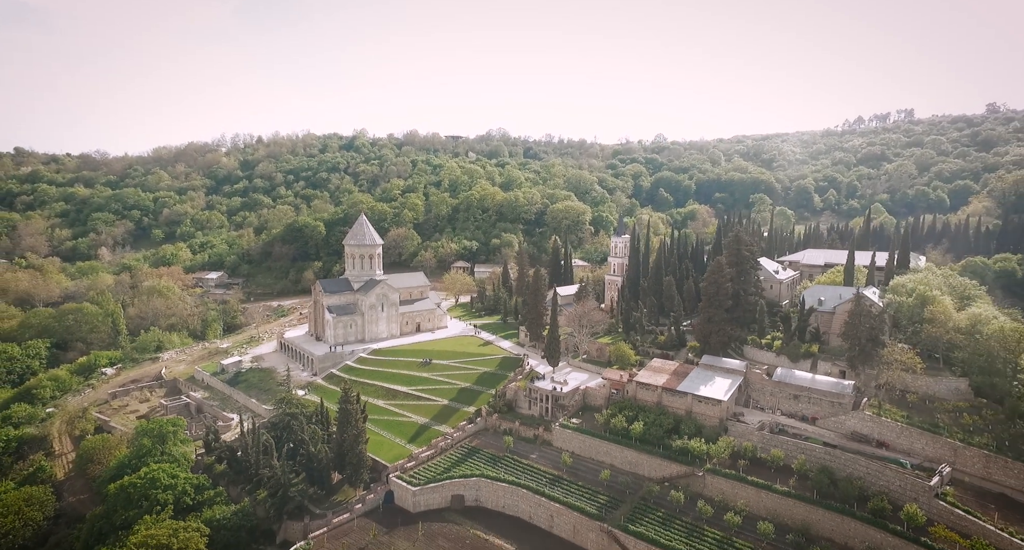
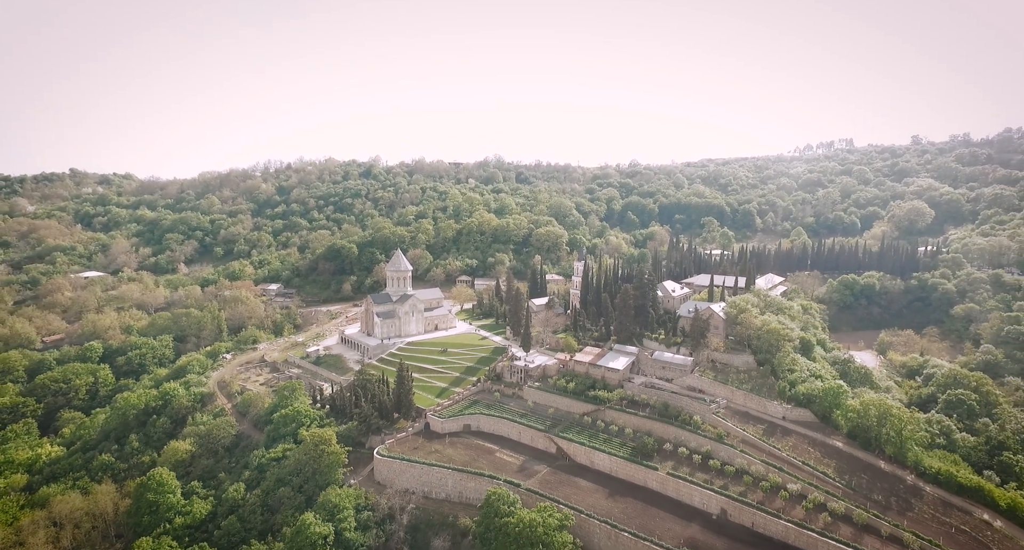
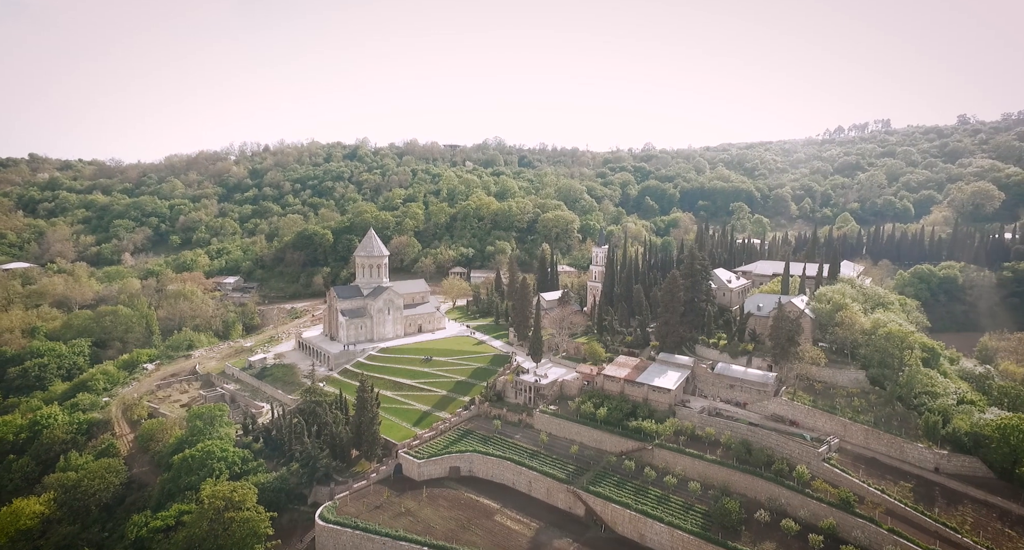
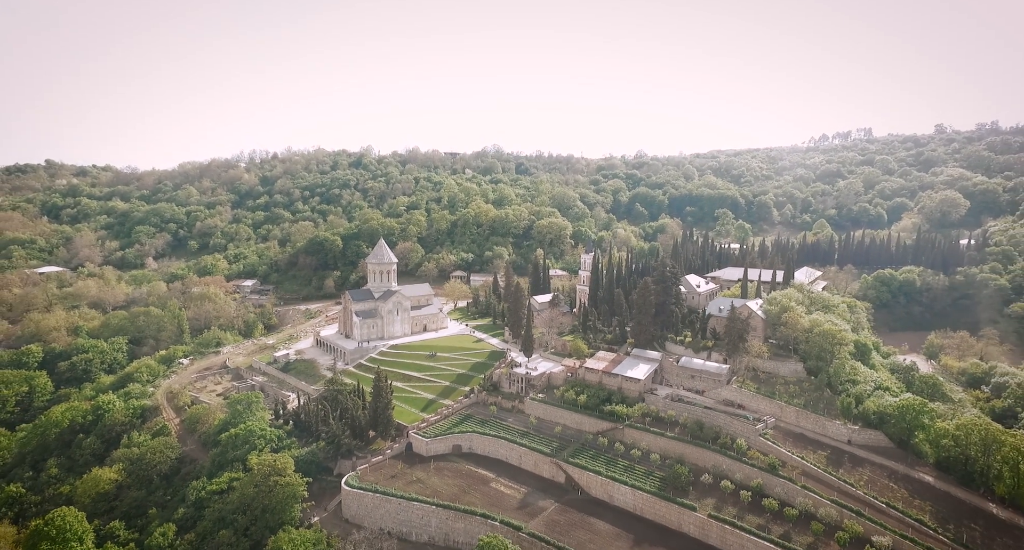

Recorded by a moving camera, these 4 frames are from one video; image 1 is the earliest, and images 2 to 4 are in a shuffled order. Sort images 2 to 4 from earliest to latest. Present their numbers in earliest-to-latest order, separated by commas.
3, 4, 2
